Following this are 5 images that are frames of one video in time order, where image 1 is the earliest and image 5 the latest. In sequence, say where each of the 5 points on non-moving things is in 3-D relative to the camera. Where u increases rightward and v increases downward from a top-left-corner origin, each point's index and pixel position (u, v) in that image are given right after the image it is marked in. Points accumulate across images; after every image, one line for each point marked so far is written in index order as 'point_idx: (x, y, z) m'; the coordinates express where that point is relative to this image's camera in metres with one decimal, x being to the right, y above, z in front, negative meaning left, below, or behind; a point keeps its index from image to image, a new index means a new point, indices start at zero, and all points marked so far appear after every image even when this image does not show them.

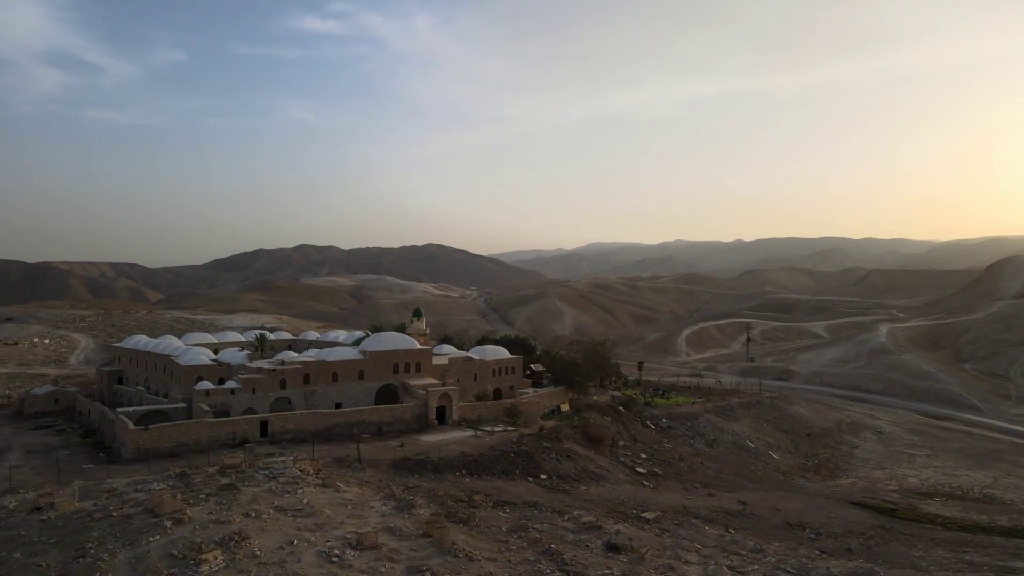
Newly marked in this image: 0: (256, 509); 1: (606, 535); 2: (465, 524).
0: (-5.0, -4.4, +13.4) m
1: (+2.3, -6.1, +16.8) m
2: (-1.1, -5.5, +15.9) m
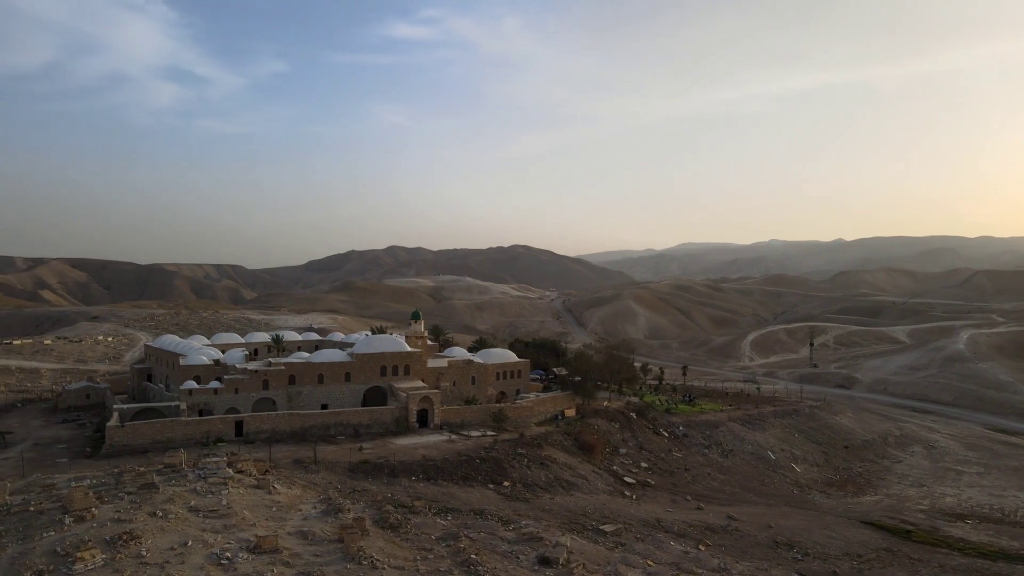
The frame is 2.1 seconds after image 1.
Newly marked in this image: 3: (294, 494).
0: (-6.9, -4.4, +13.6) m
1: (+0.8, -6.2, +16.3) m
2: (-2.7, -5.6, +15.7) m
3: (-5.3, -5.0, +16.5) m
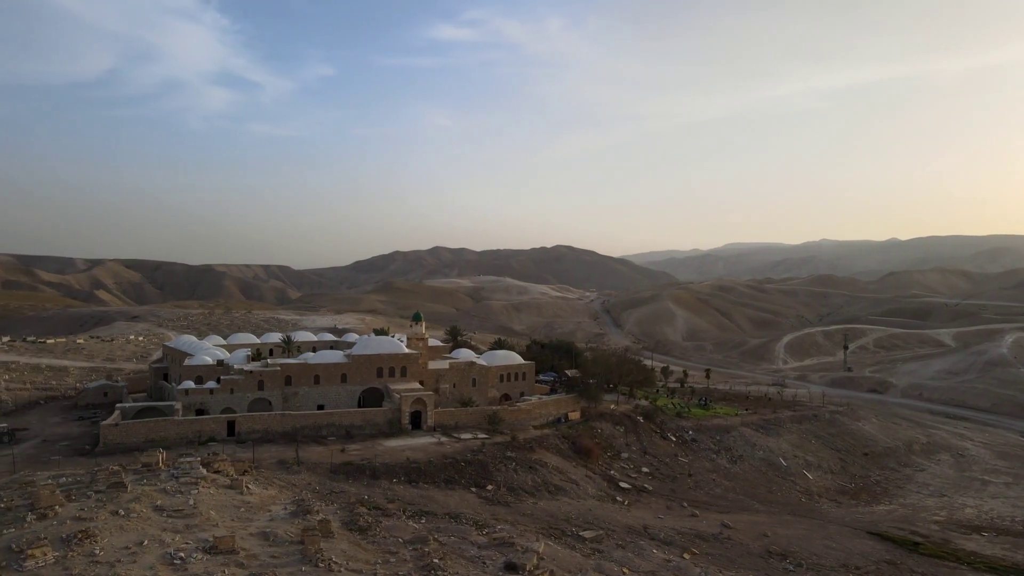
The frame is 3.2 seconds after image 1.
0: (-7.8, -4.5, +13.8) m
1: (0.0, -6.3, +16.1) m
2: (-3.5, -5.6, +15.7) m
3: (-6.0, -5.1, +16.6) m
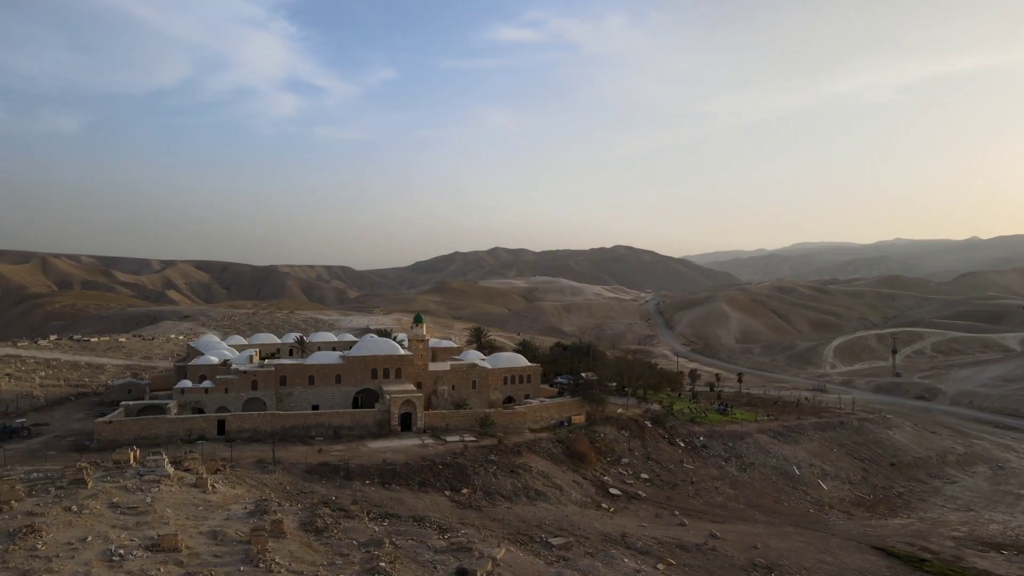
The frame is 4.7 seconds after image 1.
0: (-9.0, -4.5, +14.3) m
1: (-1.0, -6.3, +15.9) m
2: (-4.5, -5.7, +15.8) m
3: (-7.0, -5.1, +16.9) m
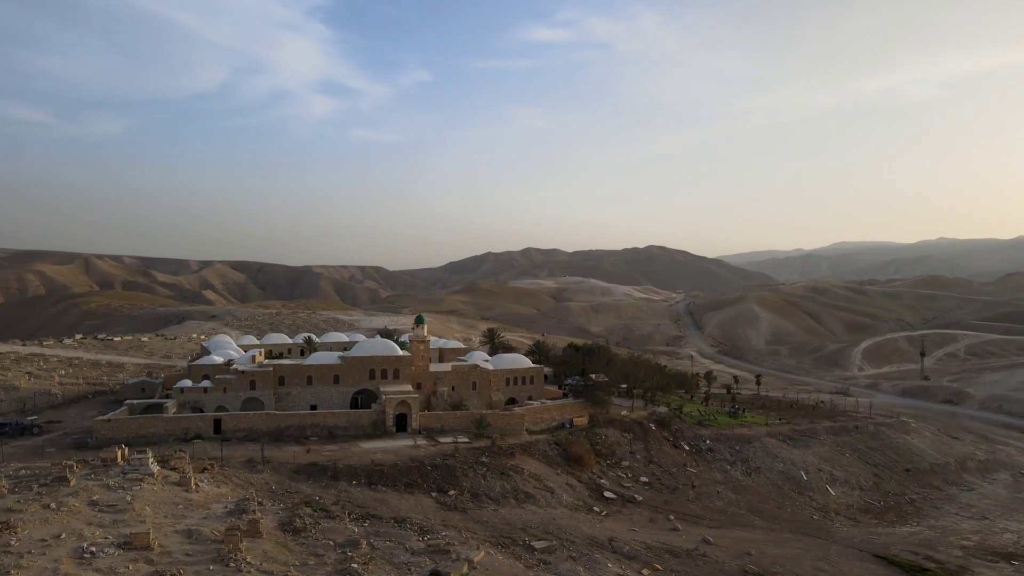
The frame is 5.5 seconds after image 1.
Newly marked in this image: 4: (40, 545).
0: (-9.6, -4.6, +14.6) m
1: (-1.6, -6.4, +15.9) m
2: (-5.1, -5.7, +15.9) m
3: (-7.5, -5.2, +17.1) m
4: (-8.9, -4.9, +12.9) m
